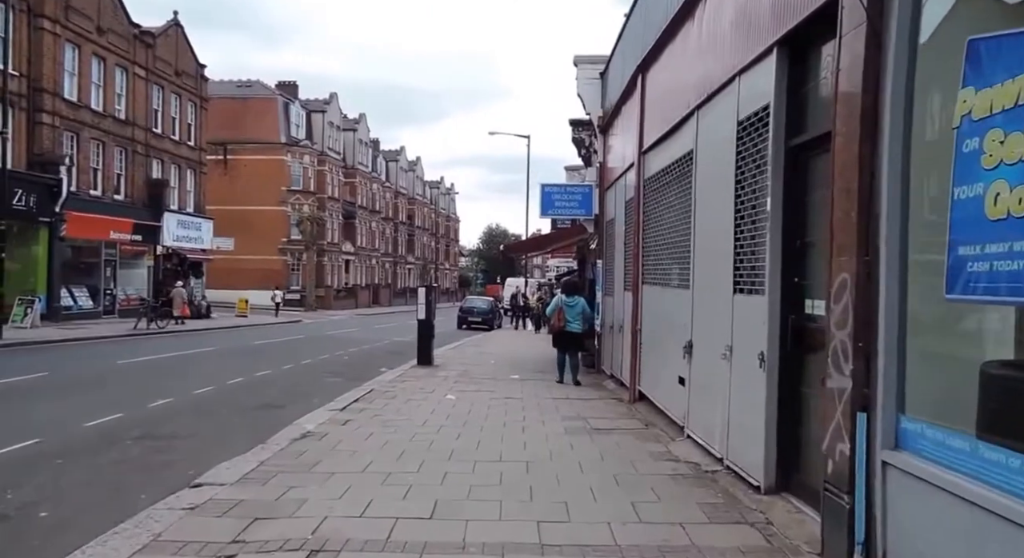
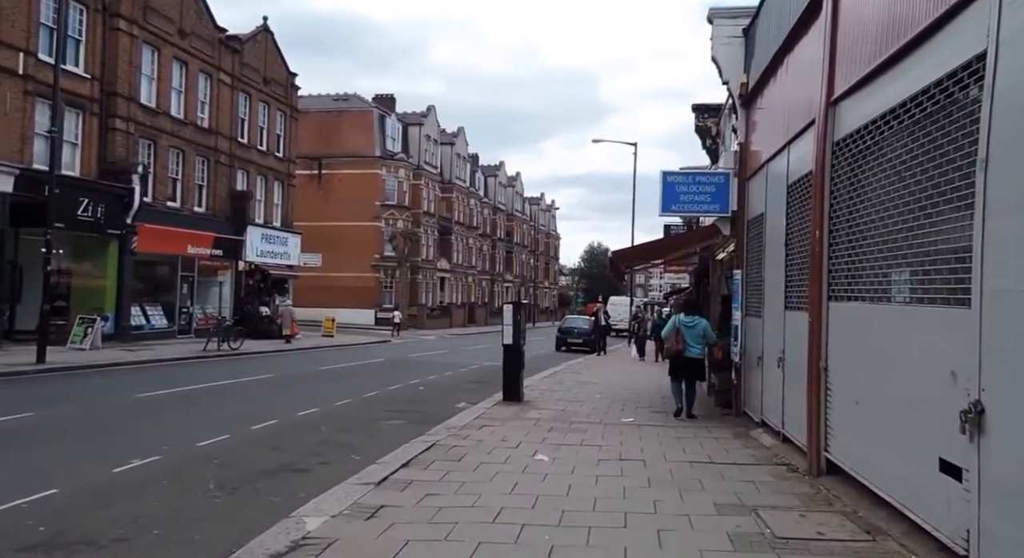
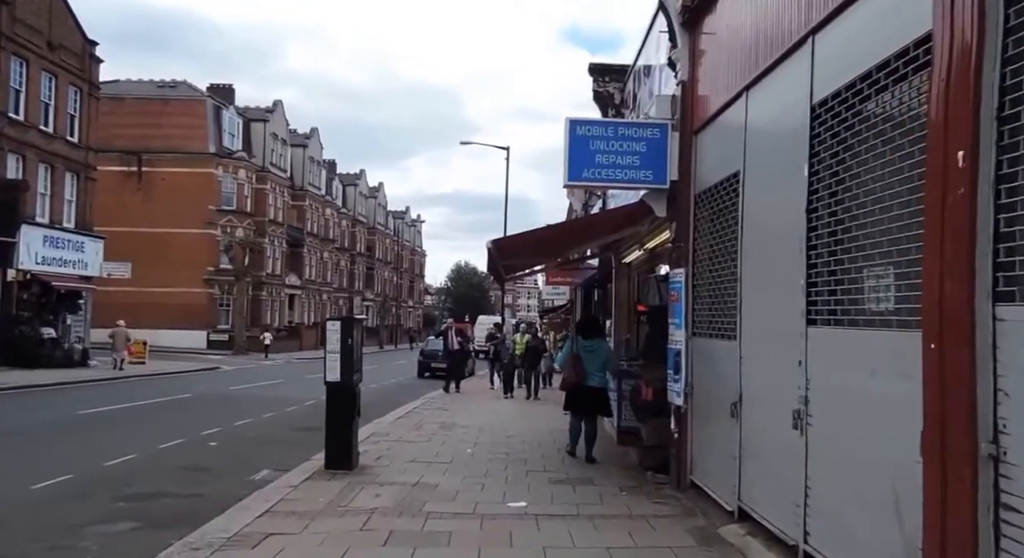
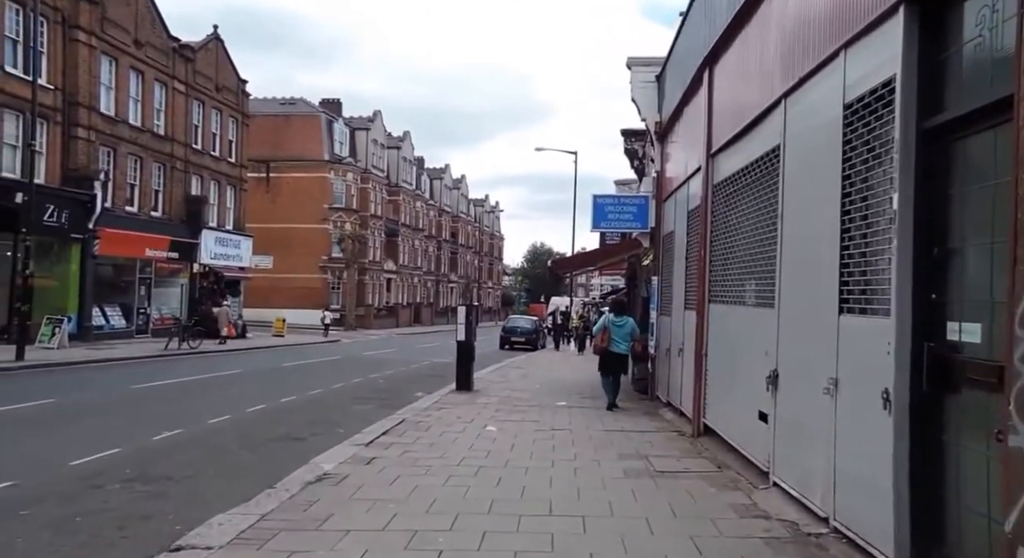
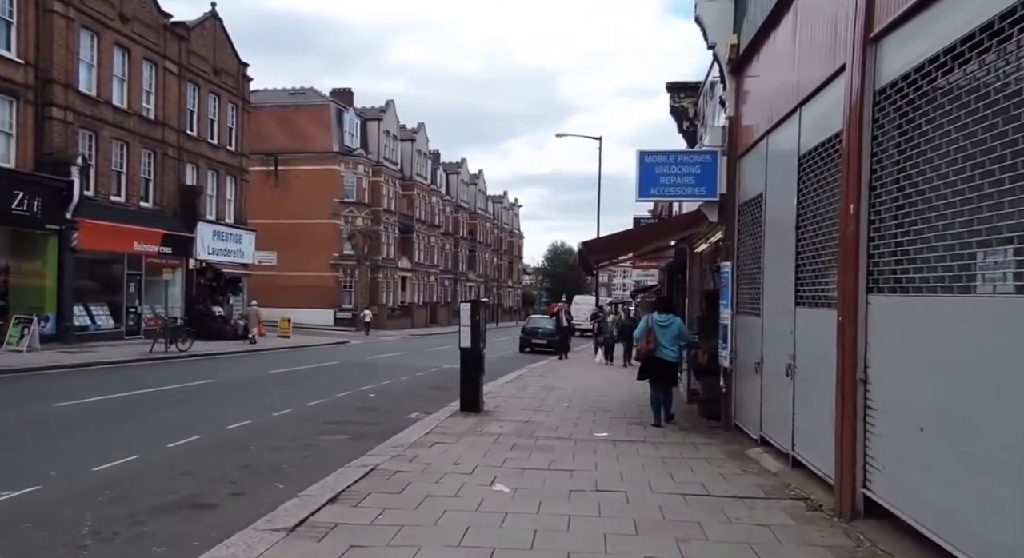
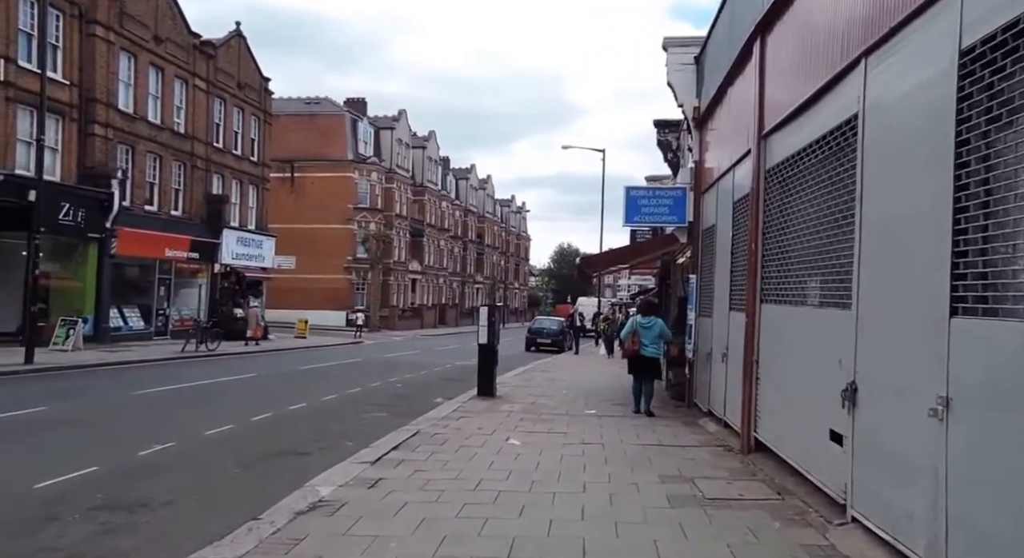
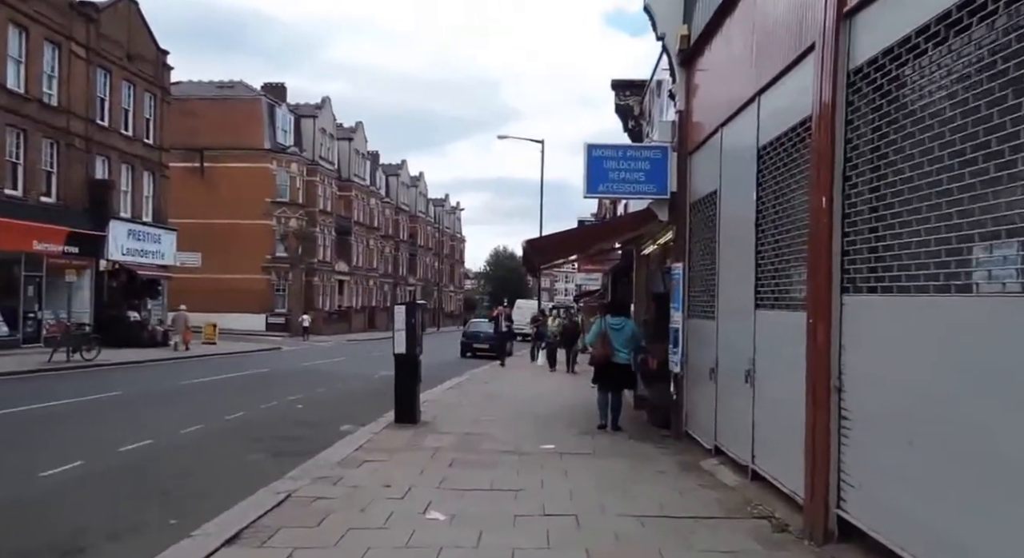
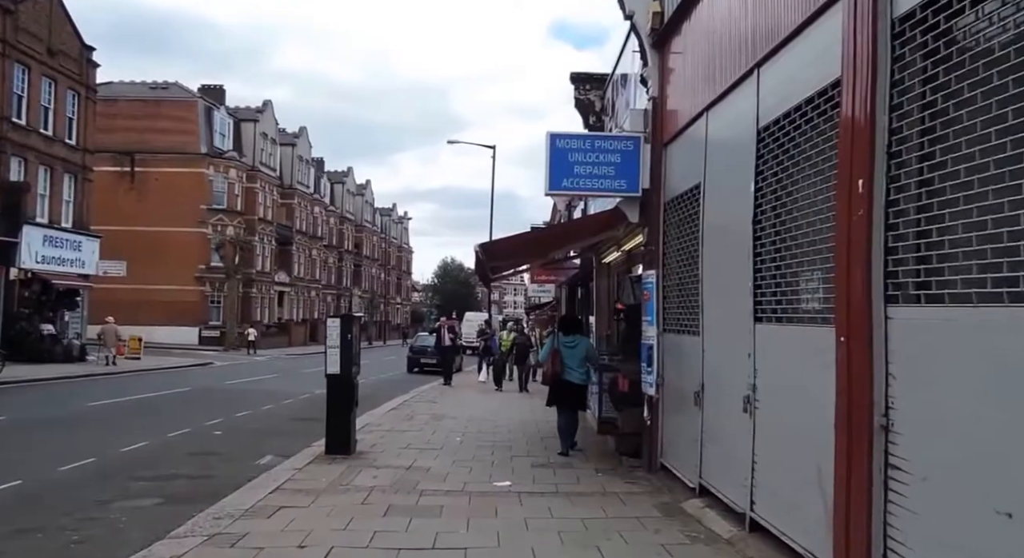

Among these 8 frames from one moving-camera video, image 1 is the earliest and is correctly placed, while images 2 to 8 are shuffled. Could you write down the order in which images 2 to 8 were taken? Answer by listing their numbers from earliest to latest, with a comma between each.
4, 6, 2, 5, 7, 8, 3
